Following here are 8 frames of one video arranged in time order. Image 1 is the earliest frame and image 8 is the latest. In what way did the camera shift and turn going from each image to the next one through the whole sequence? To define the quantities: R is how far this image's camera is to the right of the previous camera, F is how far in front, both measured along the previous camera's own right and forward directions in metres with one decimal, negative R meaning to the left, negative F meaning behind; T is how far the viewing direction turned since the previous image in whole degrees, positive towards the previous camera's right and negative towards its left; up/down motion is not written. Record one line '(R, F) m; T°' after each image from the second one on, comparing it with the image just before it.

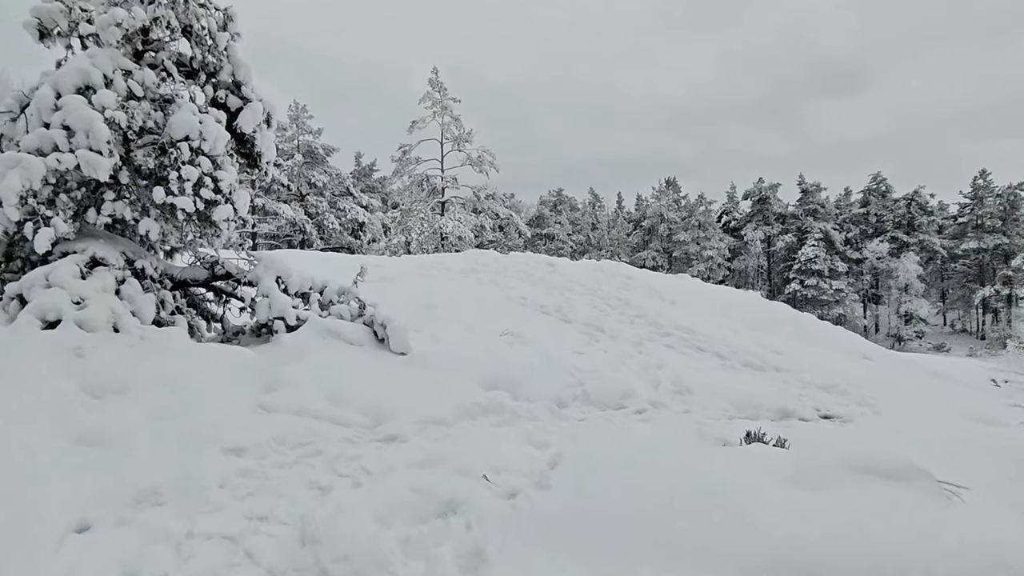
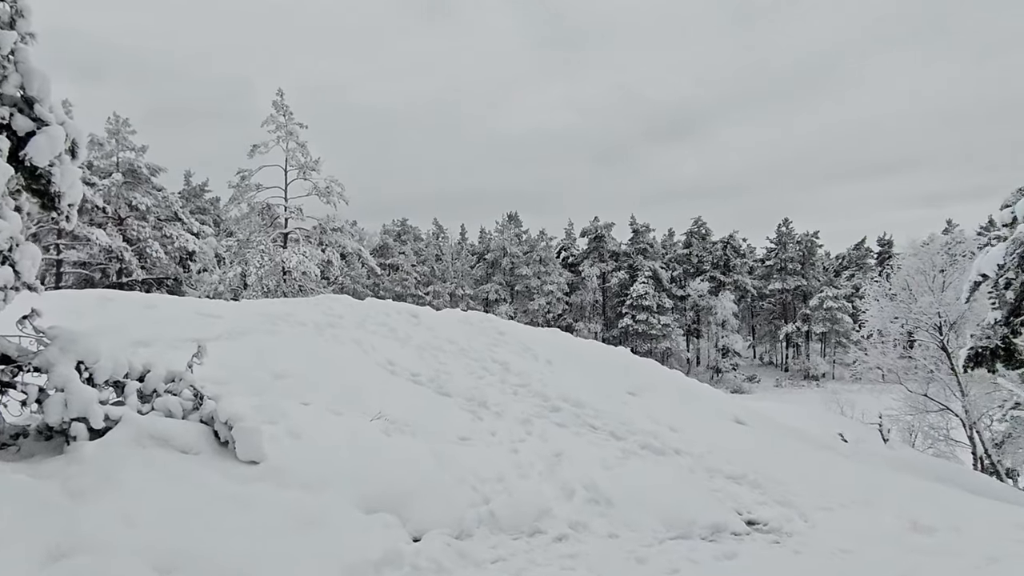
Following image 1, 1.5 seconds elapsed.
(-0.3, +0.9) m; +12°
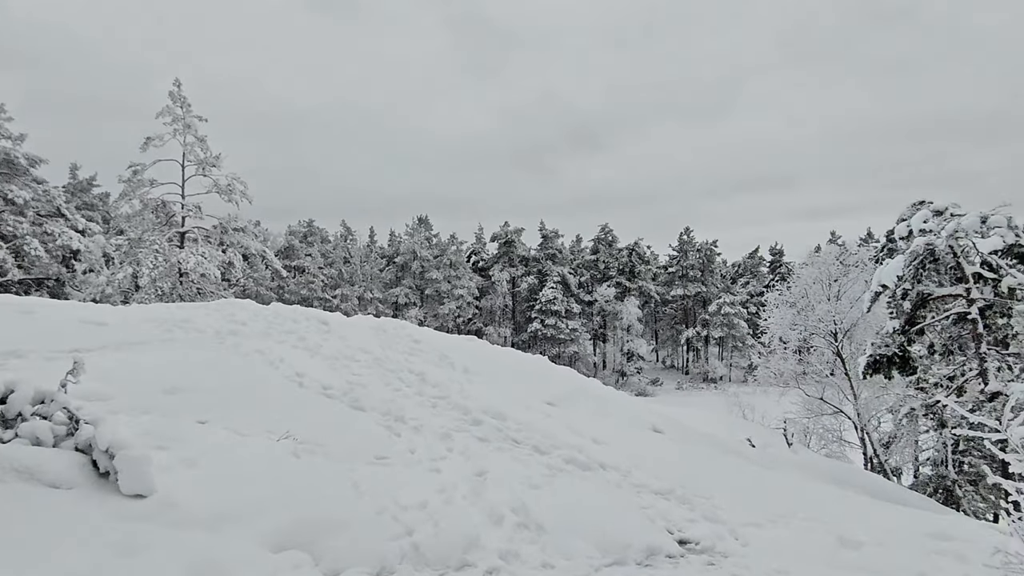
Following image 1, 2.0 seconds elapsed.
(-0.1, +0.3) m; +7°
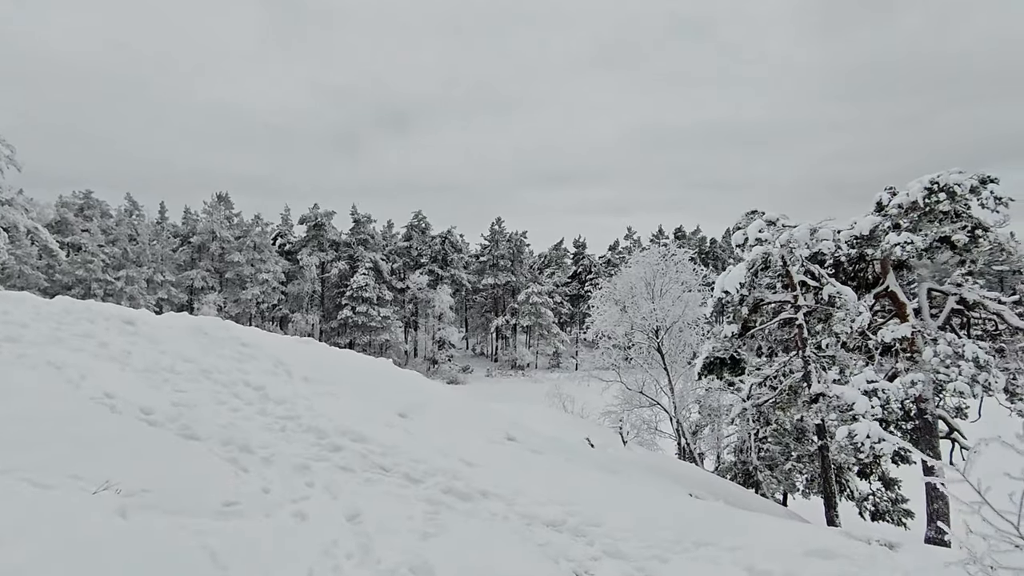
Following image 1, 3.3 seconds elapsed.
(-0.5, +0.7) m; +15°
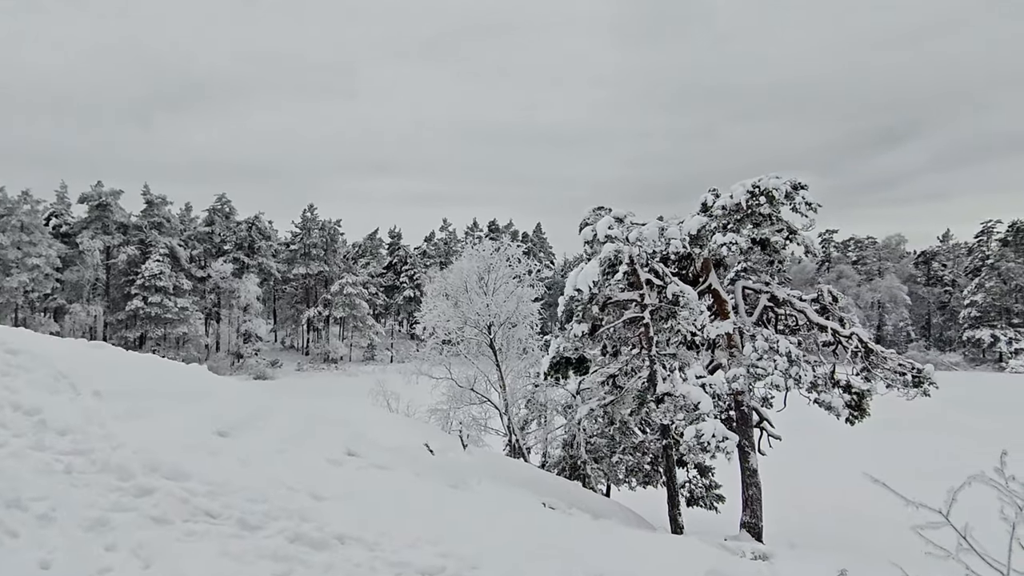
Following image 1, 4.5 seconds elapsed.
(-0.3, +0.8) m; +14°
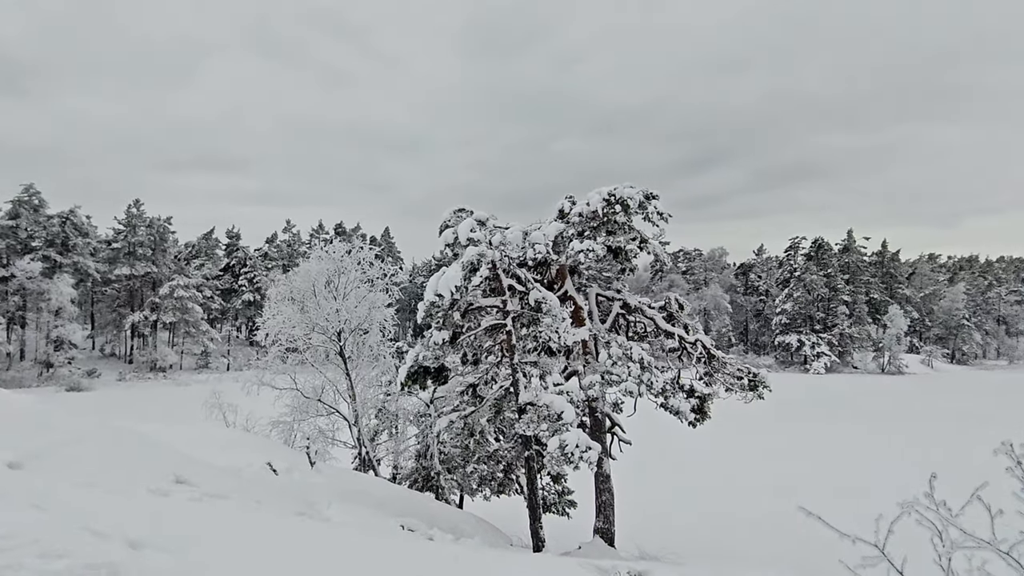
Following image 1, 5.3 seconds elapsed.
(-0.1, +0.5) m; +12°
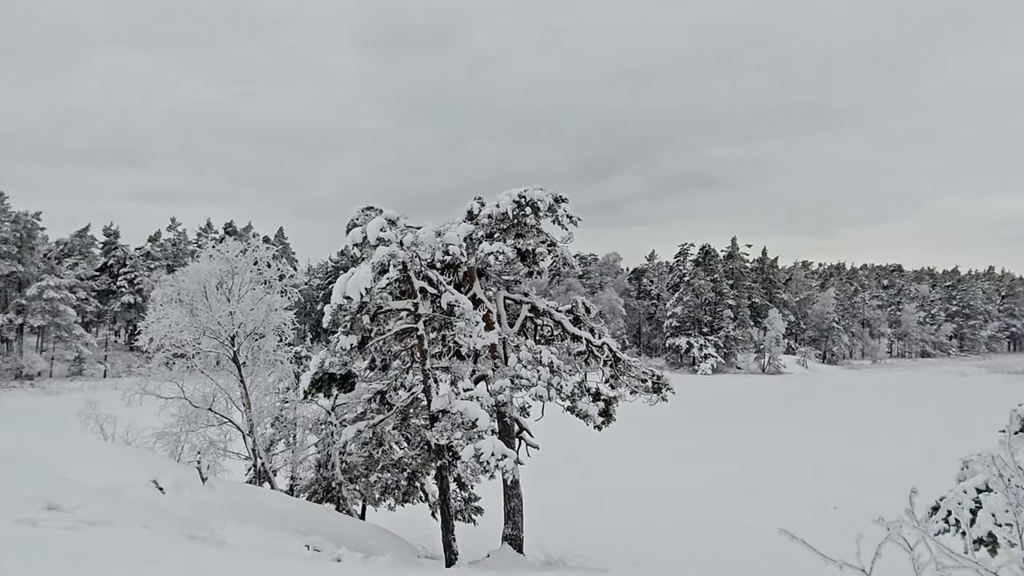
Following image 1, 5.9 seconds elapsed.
(-0.2, +0.3) m; +8°
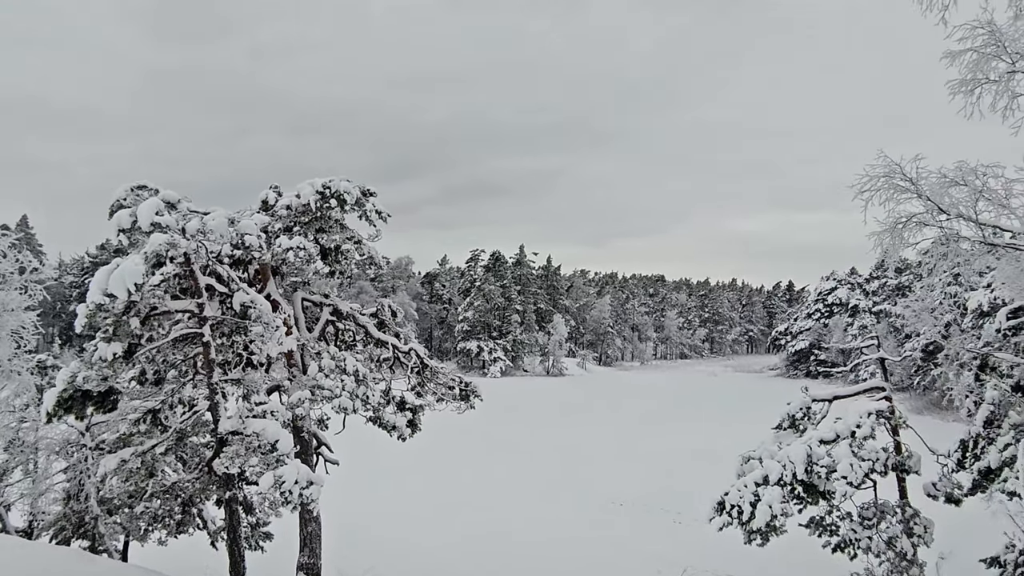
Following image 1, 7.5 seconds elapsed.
(-0.2, +0.9) m; +16°
